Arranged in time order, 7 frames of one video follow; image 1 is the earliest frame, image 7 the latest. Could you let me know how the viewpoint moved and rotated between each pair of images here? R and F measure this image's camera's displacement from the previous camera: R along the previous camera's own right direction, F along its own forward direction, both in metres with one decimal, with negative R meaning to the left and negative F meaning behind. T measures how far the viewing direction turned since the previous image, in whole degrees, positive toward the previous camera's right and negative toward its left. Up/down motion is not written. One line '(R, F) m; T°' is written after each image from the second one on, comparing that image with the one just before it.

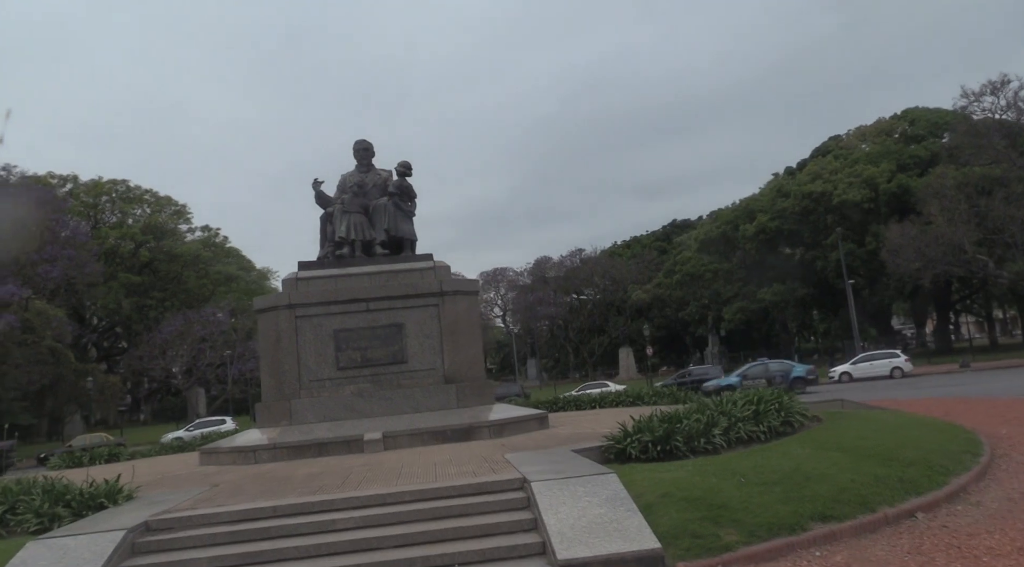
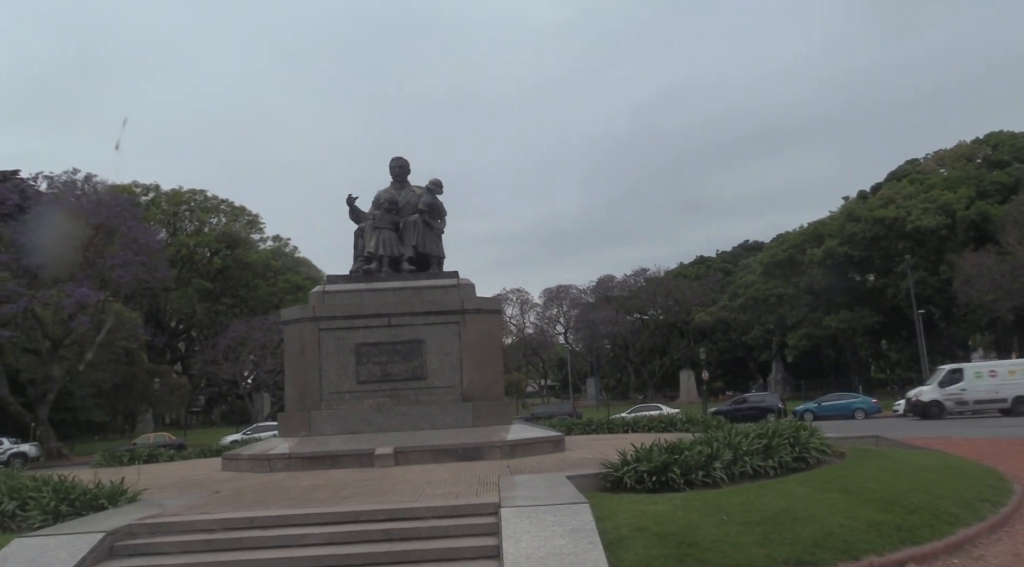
(+0.8, +0.1) m; -5°
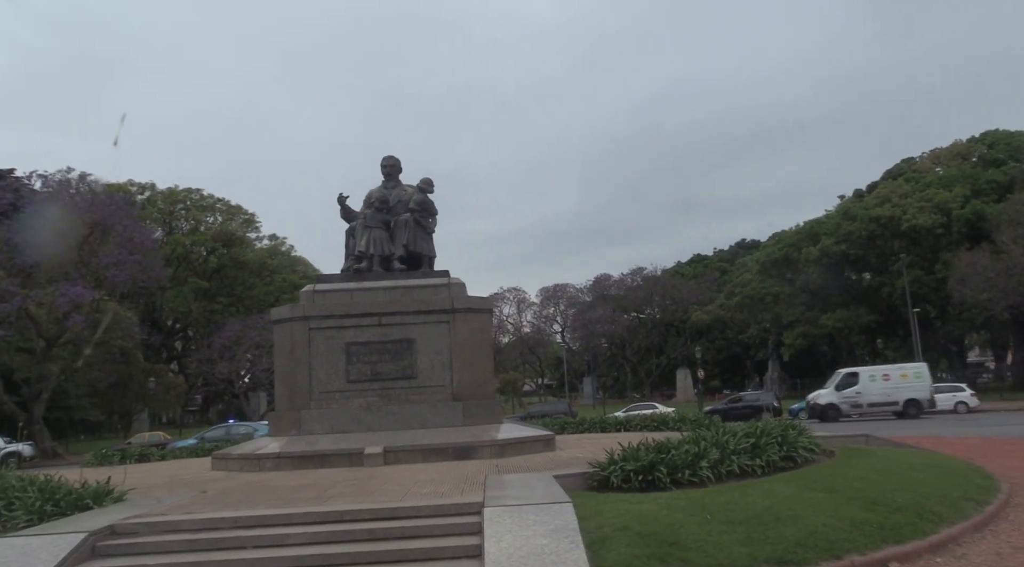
(+0.1, 0.0) m; 0°
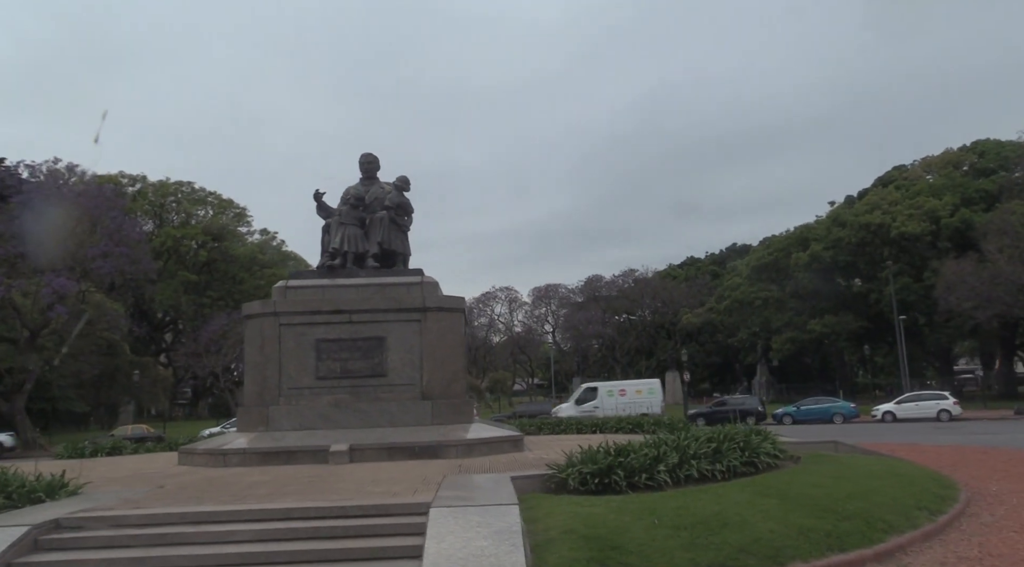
(+0.4, 0.0) m; 0°
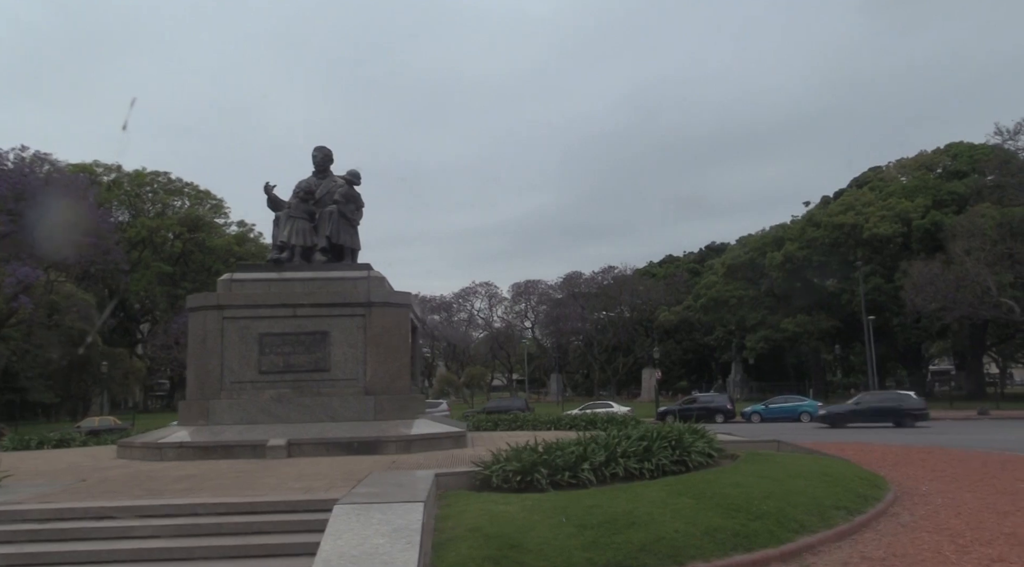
(+0.6, 0.0) m; +1°
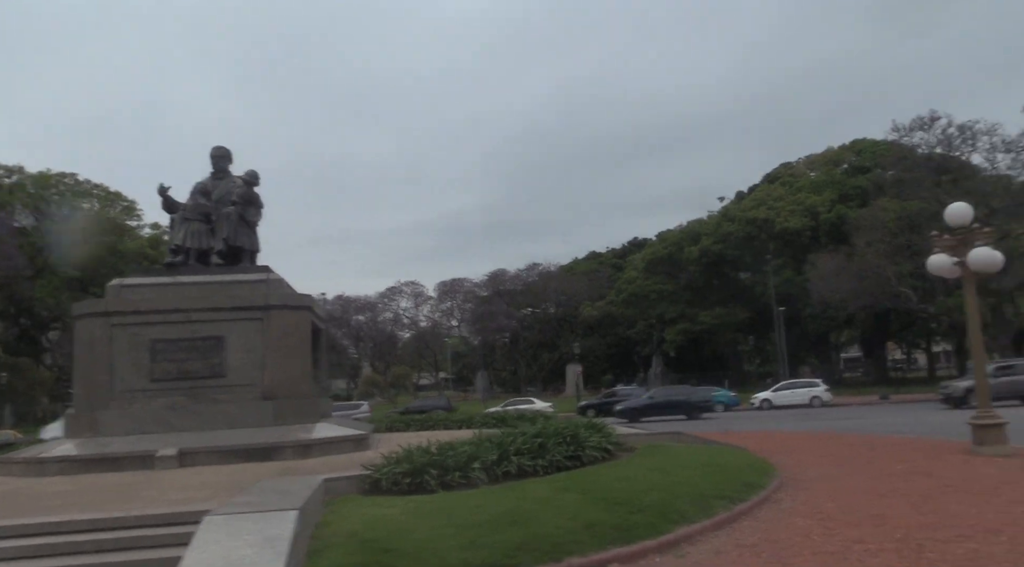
(+0.5, 0.0) m; +5°
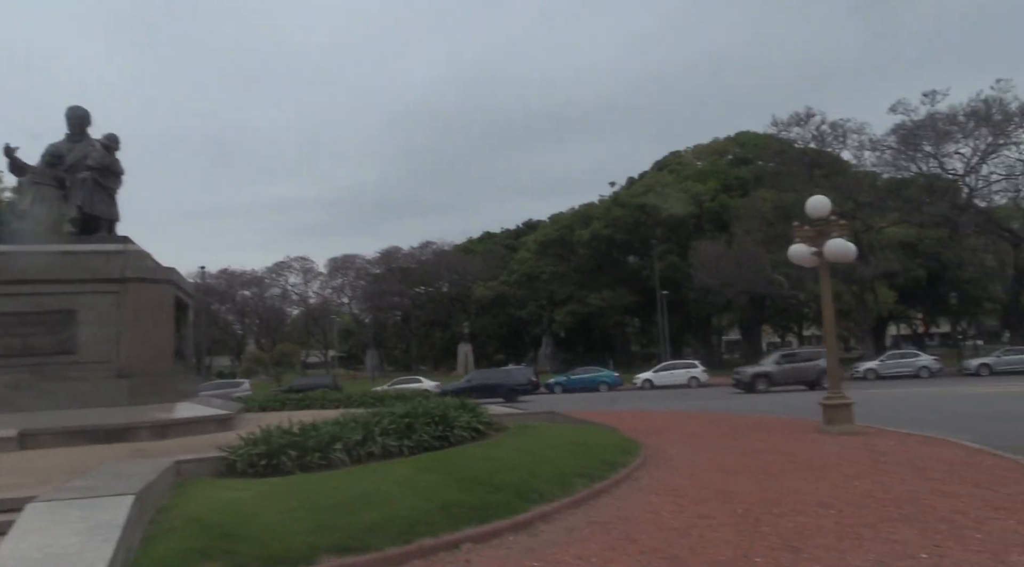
(+0.3, 0.0) m; +8°
